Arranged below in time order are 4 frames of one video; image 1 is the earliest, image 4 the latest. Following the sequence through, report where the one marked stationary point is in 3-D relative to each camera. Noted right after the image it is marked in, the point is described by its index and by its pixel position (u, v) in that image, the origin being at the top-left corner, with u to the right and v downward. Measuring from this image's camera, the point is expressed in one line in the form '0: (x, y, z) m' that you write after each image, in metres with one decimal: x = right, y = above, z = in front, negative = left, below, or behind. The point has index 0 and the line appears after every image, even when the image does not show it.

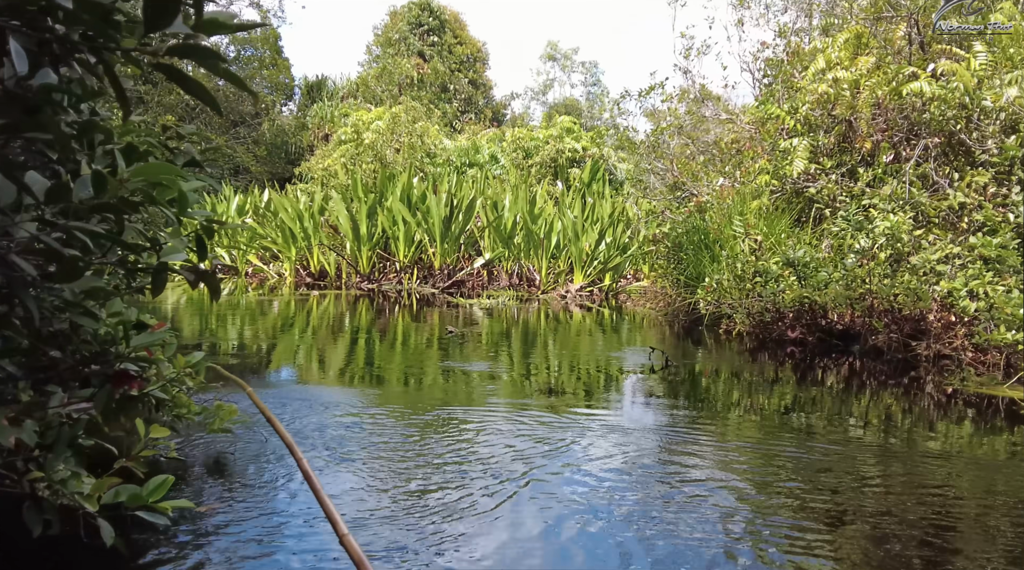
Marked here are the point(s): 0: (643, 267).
0: (+1.2, +0.2, +9.3) m
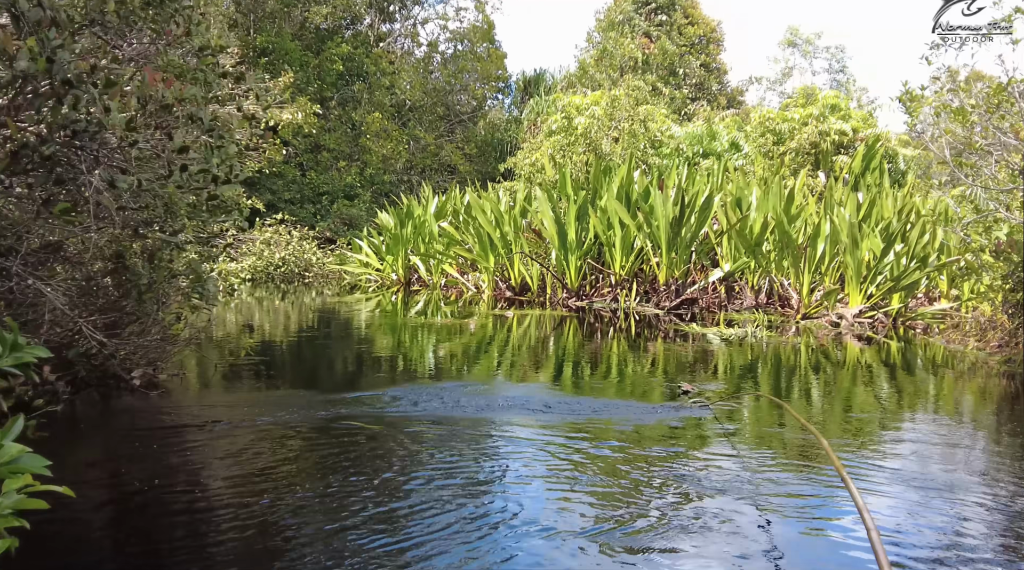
0: (+3.0, 0.0, +7.1) m
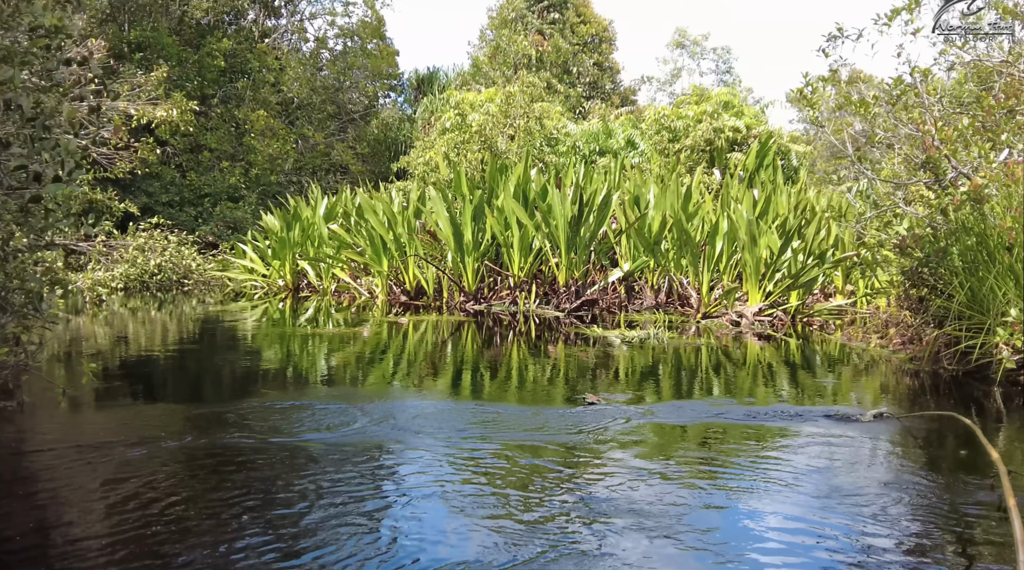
0: (+2.3, 0.0, +7.1) m
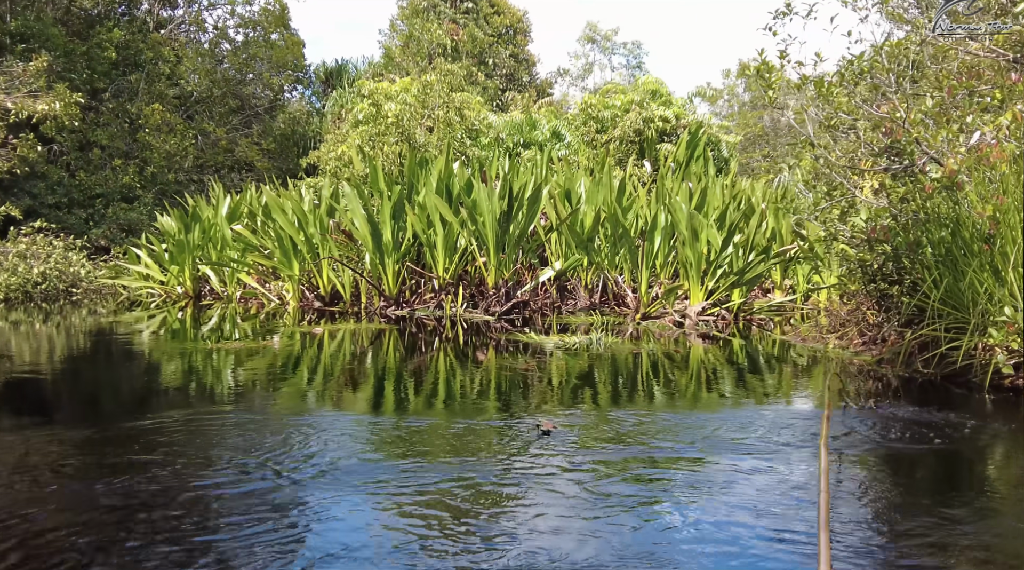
0: (+1.8, +0.1, +6.7) m
